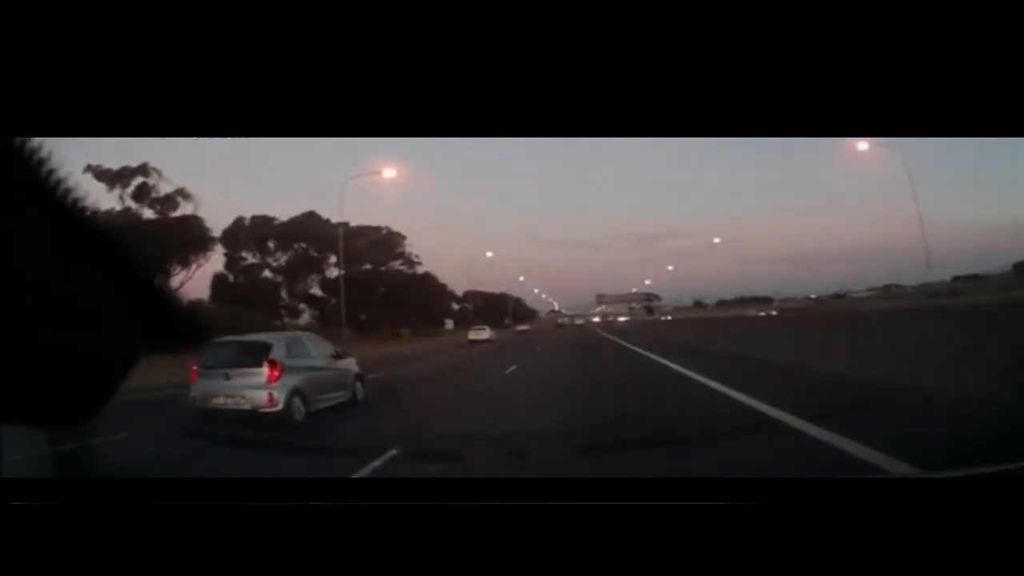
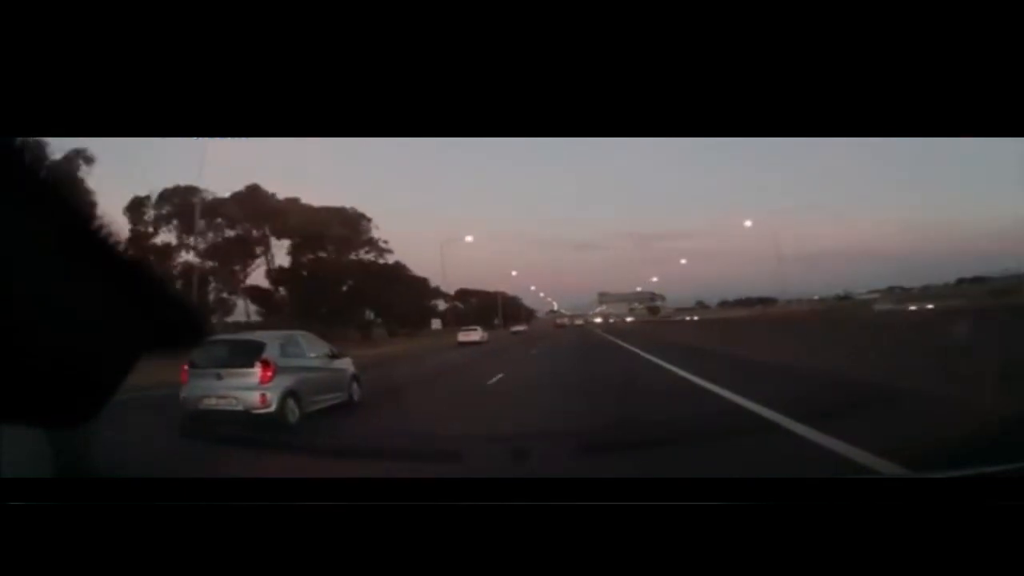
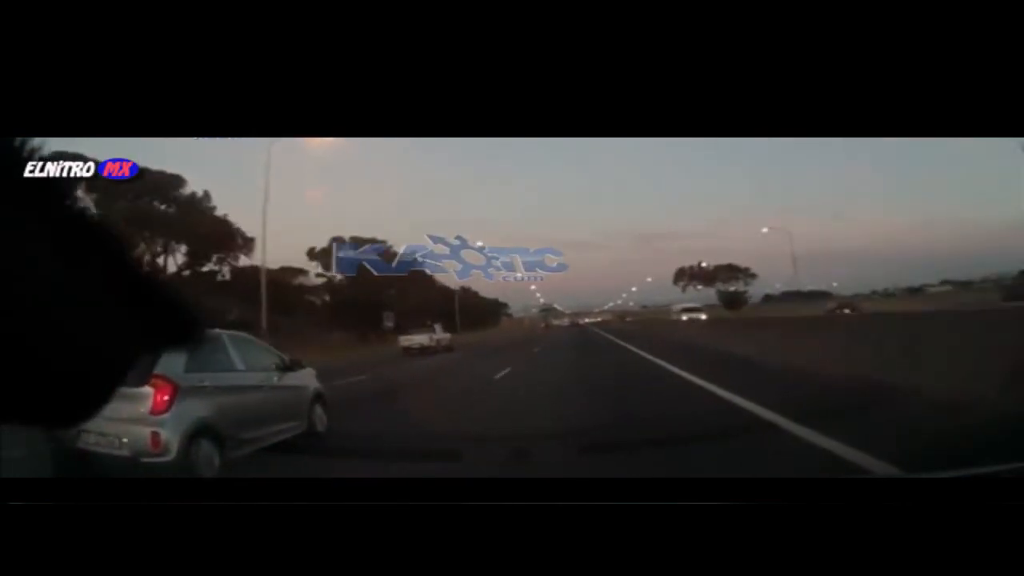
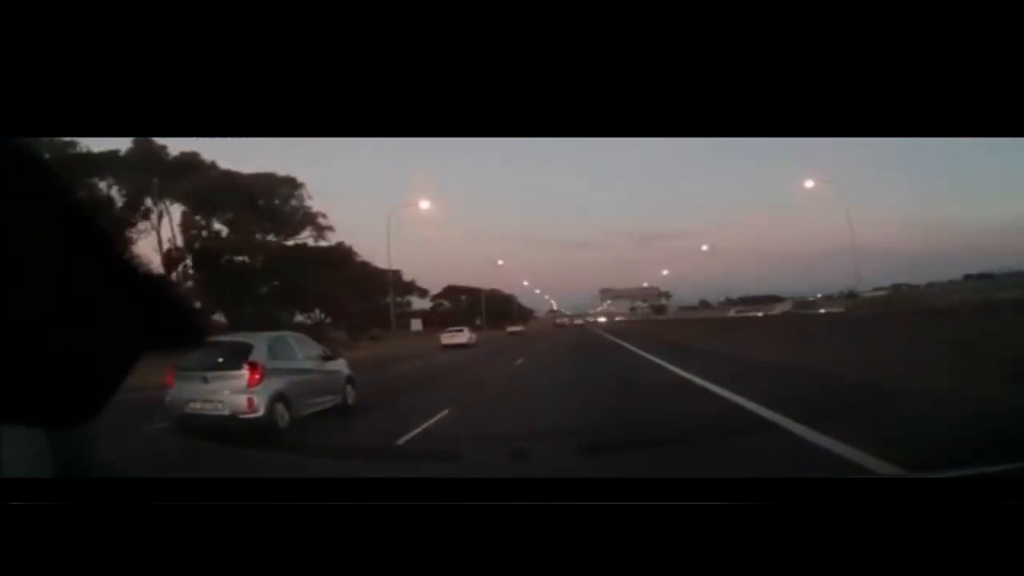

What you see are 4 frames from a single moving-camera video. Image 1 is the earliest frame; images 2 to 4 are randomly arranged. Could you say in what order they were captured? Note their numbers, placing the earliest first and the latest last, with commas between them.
2, 4, 3
